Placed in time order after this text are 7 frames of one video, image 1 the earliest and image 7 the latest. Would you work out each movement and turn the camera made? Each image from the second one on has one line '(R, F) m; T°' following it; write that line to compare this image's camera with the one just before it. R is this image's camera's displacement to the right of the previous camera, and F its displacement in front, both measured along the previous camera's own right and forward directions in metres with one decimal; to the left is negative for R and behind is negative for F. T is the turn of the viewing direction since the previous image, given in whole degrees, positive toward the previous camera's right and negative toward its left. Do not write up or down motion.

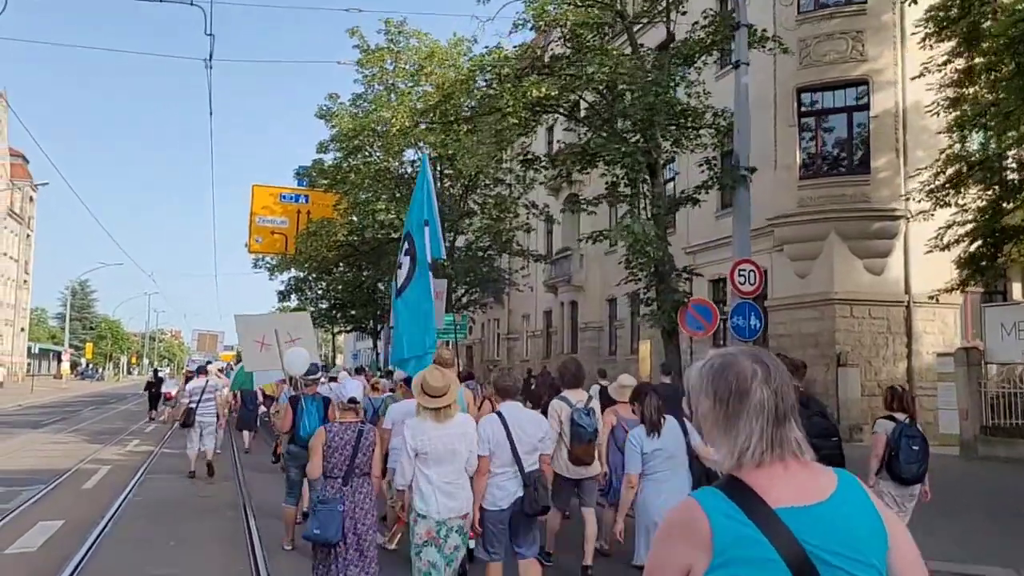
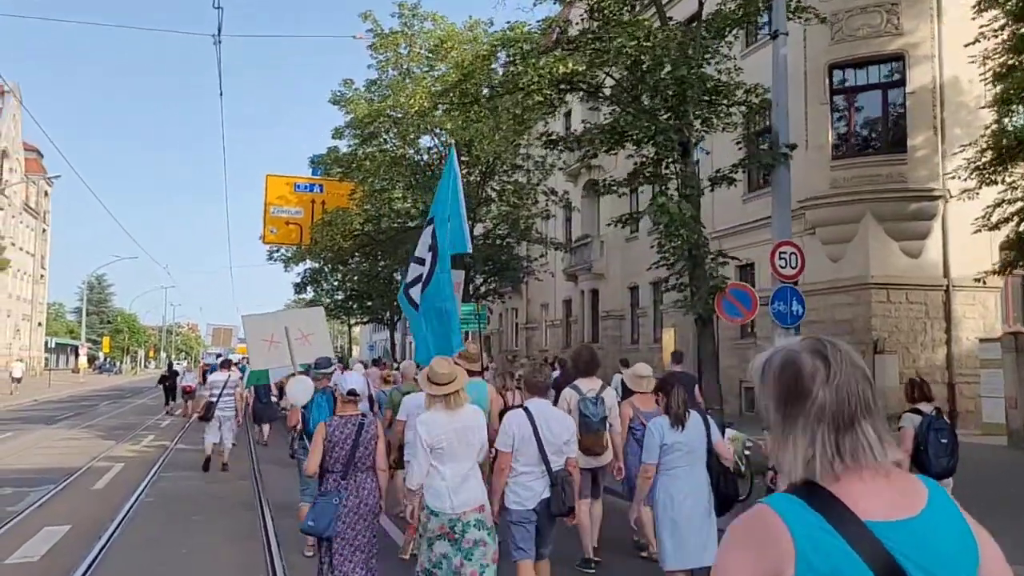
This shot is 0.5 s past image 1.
(-0.2, +0.6) m; -1°
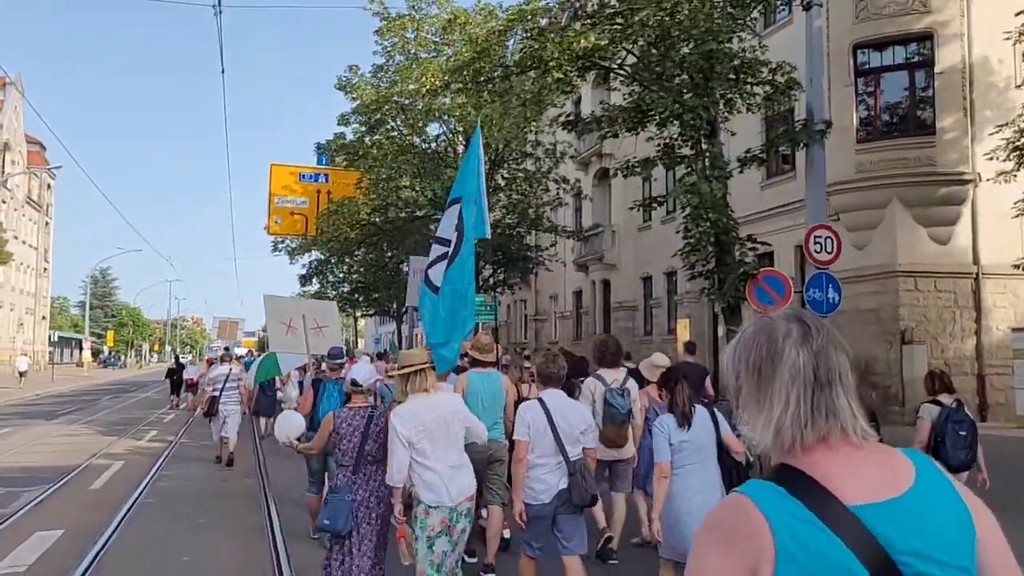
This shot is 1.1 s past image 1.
(-0.2, +0.6) m; 0°
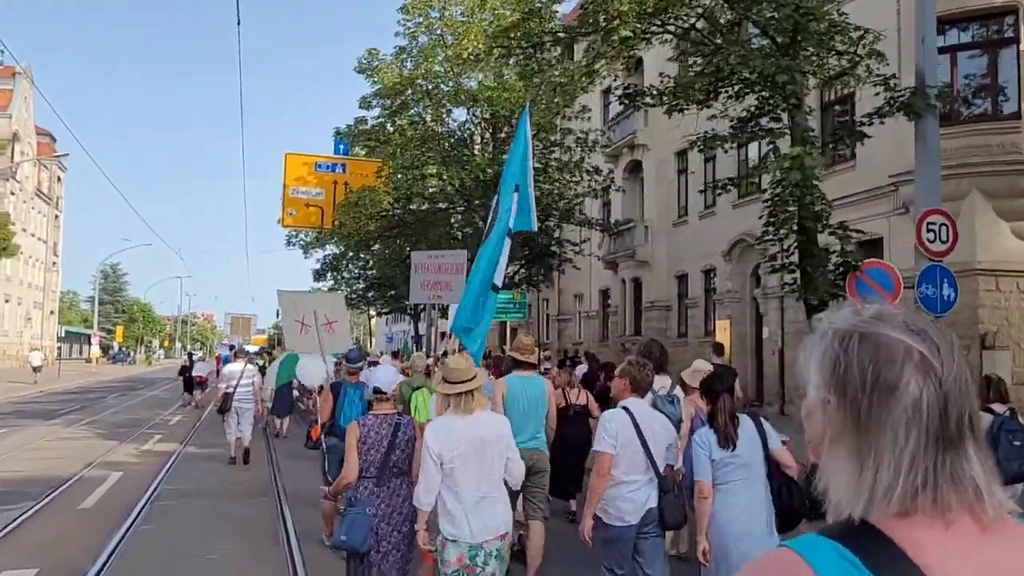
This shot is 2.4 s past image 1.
(-0.5, +1.6) m; -1°
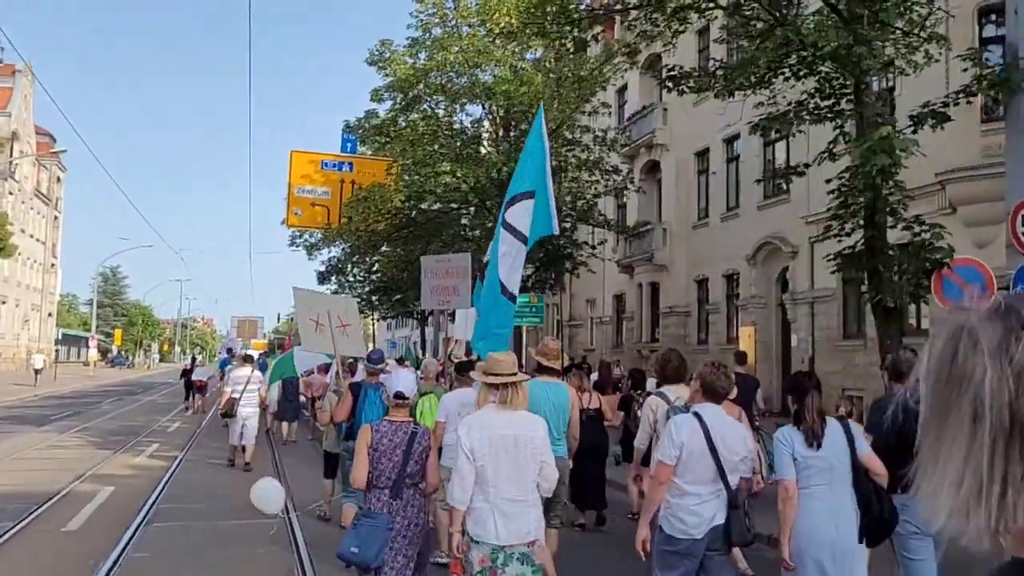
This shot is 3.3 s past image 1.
(-0.4, +1.0) m; 0°
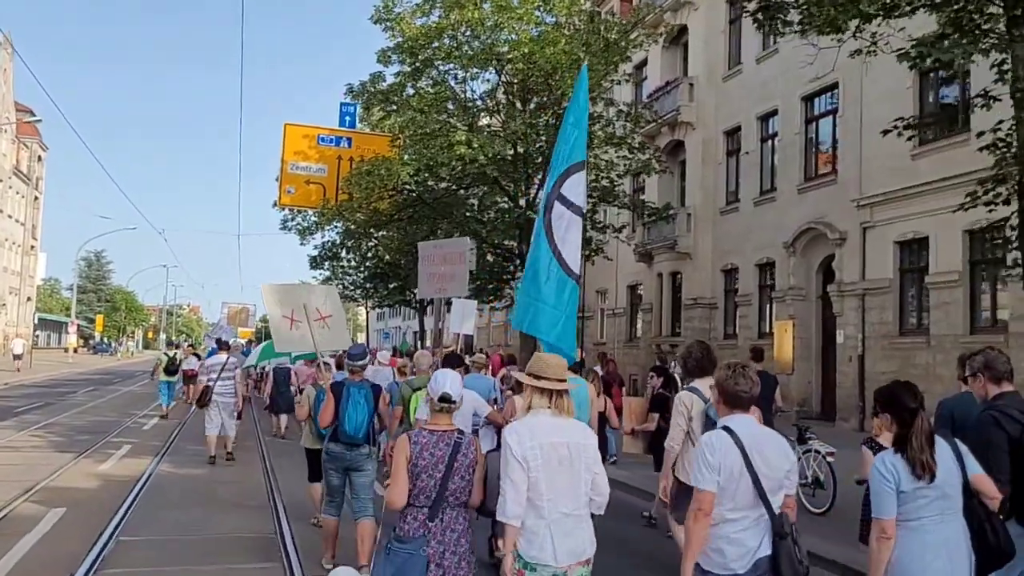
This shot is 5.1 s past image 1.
(-0.6, +2.1) m; +1°
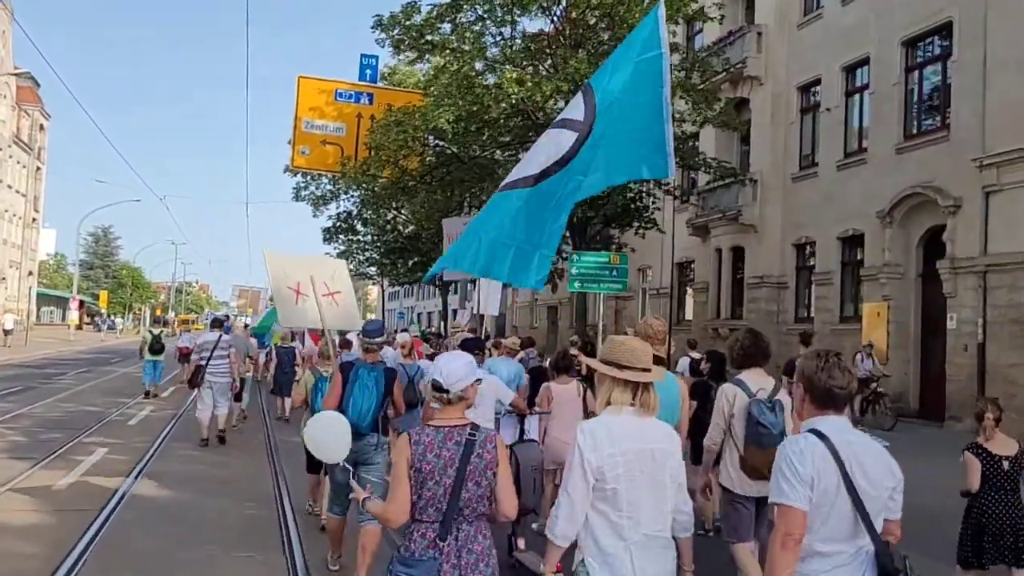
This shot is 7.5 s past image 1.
(-0.8, +2.9) m; -1°
